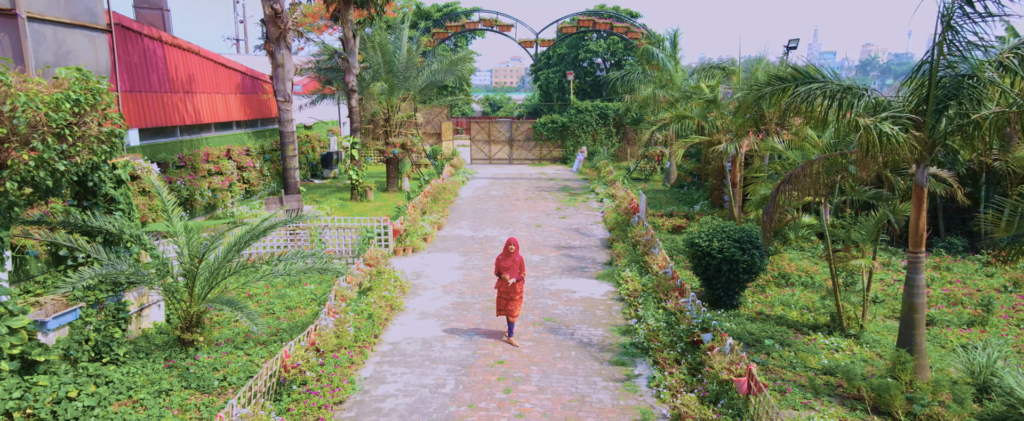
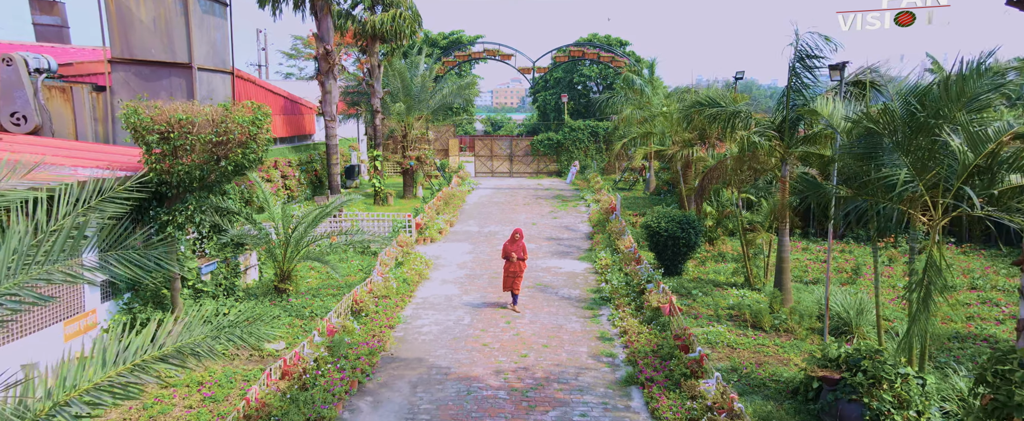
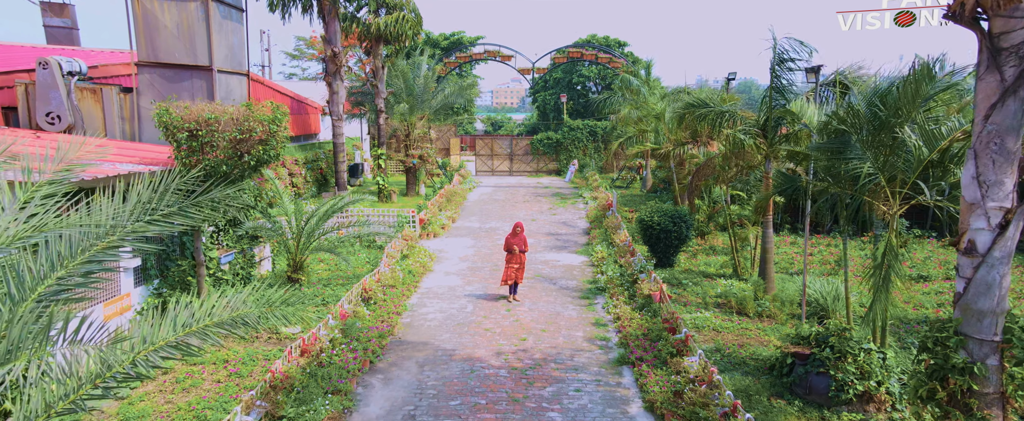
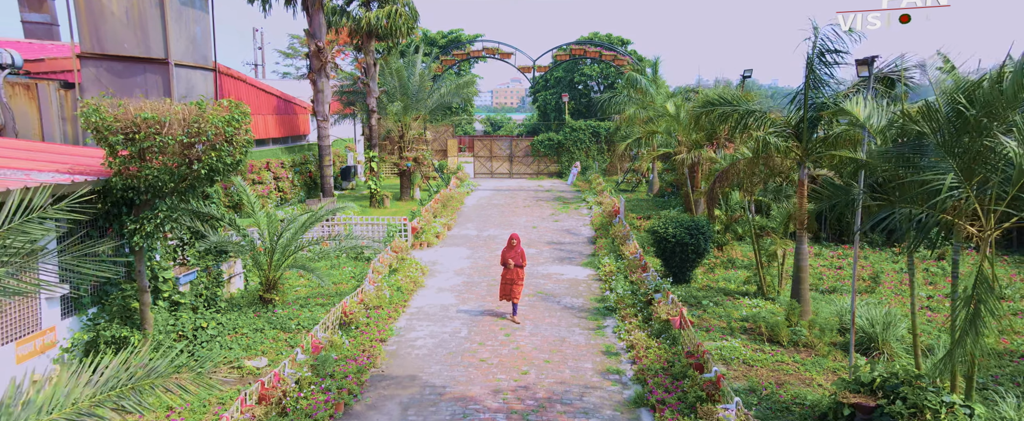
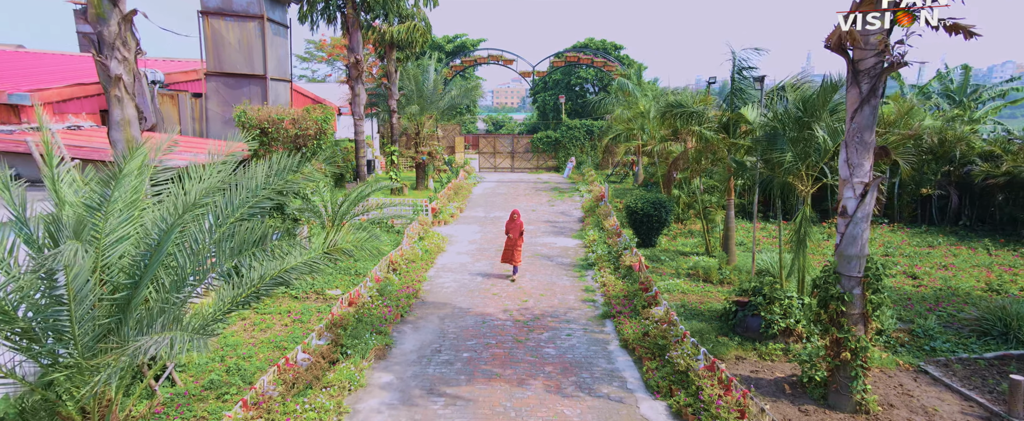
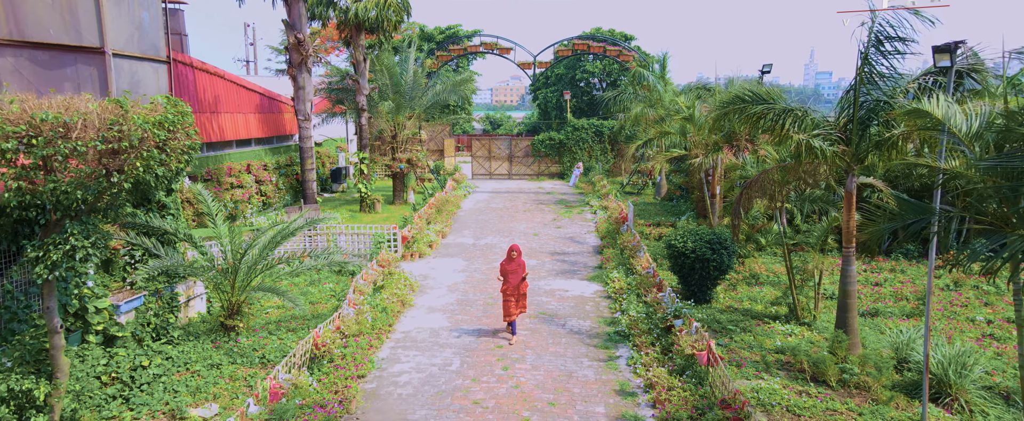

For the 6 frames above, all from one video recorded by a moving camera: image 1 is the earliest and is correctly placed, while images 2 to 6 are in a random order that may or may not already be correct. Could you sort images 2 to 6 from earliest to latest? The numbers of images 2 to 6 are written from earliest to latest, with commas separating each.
6, 4, 2, 3, 5
